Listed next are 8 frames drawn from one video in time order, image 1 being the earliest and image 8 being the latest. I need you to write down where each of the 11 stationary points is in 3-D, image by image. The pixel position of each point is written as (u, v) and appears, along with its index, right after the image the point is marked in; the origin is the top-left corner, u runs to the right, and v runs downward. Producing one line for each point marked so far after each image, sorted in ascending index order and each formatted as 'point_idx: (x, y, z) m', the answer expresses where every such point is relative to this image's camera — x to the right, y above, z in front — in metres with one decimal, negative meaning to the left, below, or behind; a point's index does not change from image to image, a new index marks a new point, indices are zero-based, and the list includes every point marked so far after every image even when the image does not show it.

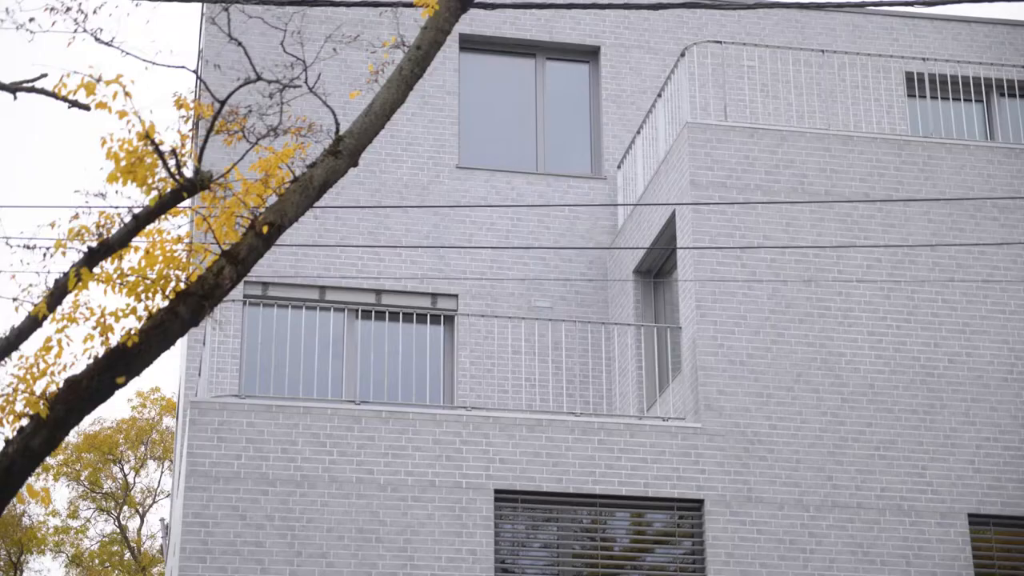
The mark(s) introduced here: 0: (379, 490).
0: (-1.0, -1.6, +12.9) m
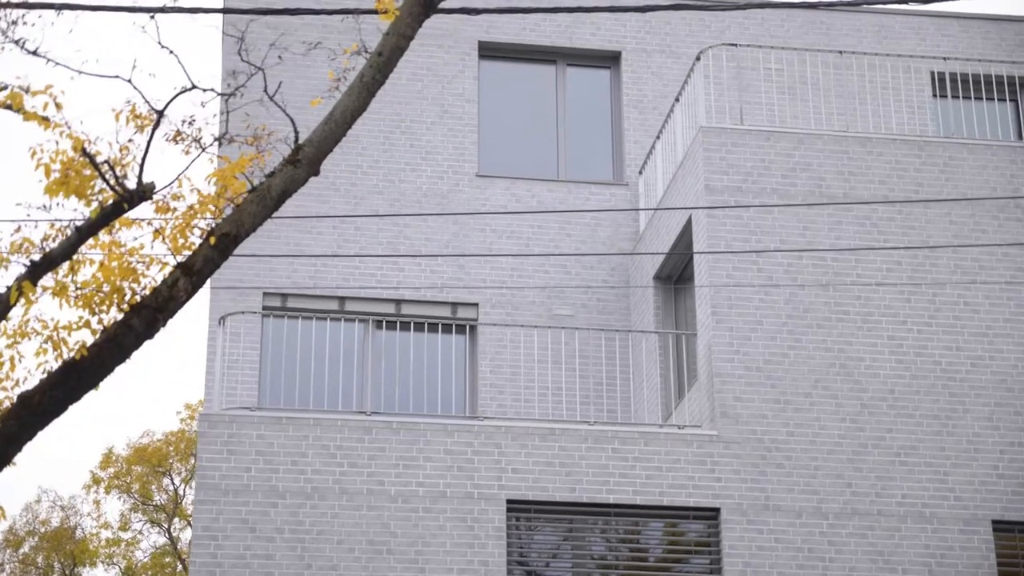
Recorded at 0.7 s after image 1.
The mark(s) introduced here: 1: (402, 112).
0: (-0.9, -1.6, +12.8) m
1: (-1.2, +1.9, +17.8) m
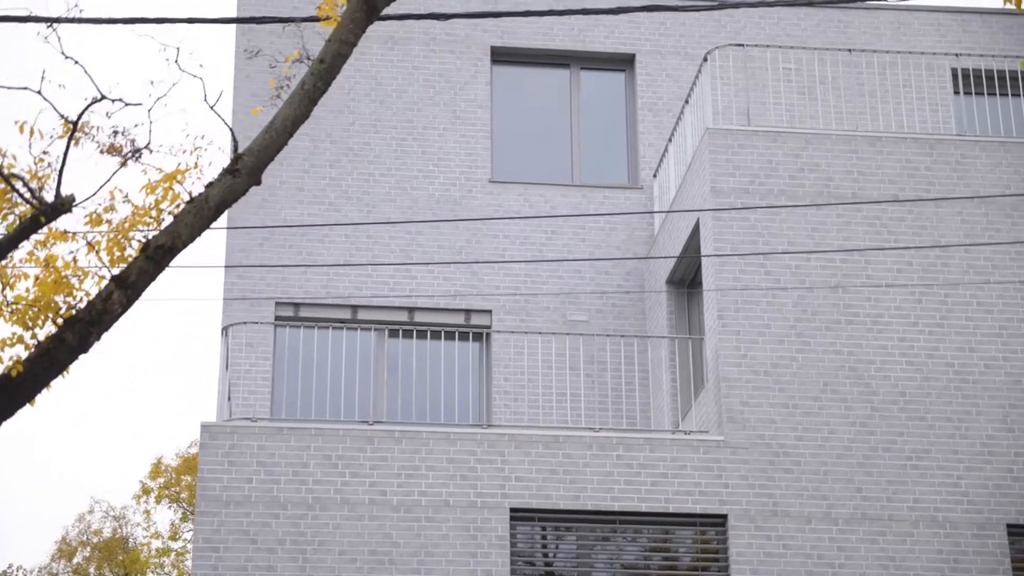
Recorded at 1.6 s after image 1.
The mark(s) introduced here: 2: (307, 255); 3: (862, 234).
0: (-0.9, -1.7, +12.7) m
1: (-1.0, +1.8, +17.8) m
2: (-2.1, +0.3, +17.0) m
3: (+3.0, +0.5, +14.2) m
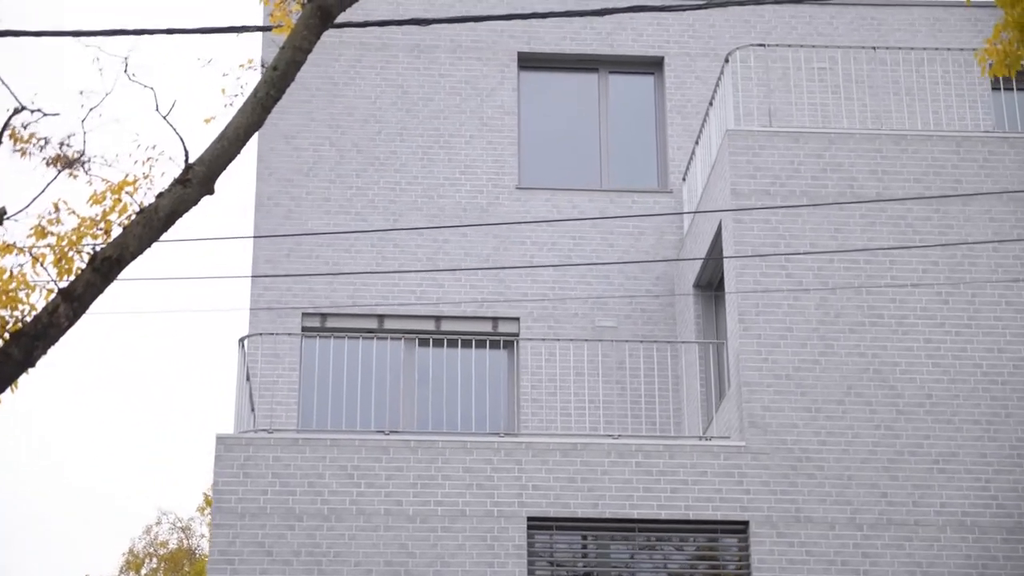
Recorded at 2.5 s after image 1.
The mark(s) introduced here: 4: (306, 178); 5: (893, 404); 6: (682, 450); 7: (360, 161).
0: (-0.8, -1.8, +12.6) m
1: (-0.8, +1.7, +17.7) m
2: (-1.8, +0.2, +17.0) m
3: (+3.1, +0.5, +13.9) m
4: (-2.1, +1.1, +17.3) m
5: (+3.0, -0.9, +13.3) m
6: (+1.3, -1.3, +13.0) m
7: (-1.6, +1.3, +17.4) m
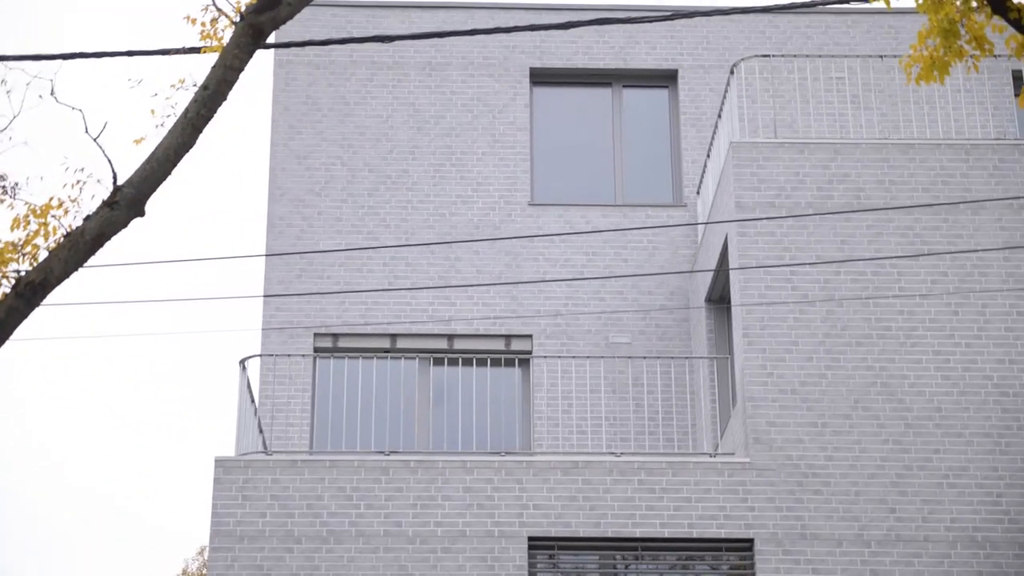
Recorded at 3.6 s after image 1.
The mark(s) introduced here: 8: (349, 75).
0: (-0.8, -1.9, +12.5) m
1: (-0.6, +1.5, +17.6) m
2: (-1.7, 0.0, +16.9) m
3: (+3.1, +0.4, +13.7) m
4: (-2.0, +0.9, +17.3) m
5: (+3.1, -1.0, +13.1) m
6: (+1.3, -1.4, +12.9) m
7: (-1.5, +1.1, +17.4) m
8: (-1.7, +2.3, +17.8) m
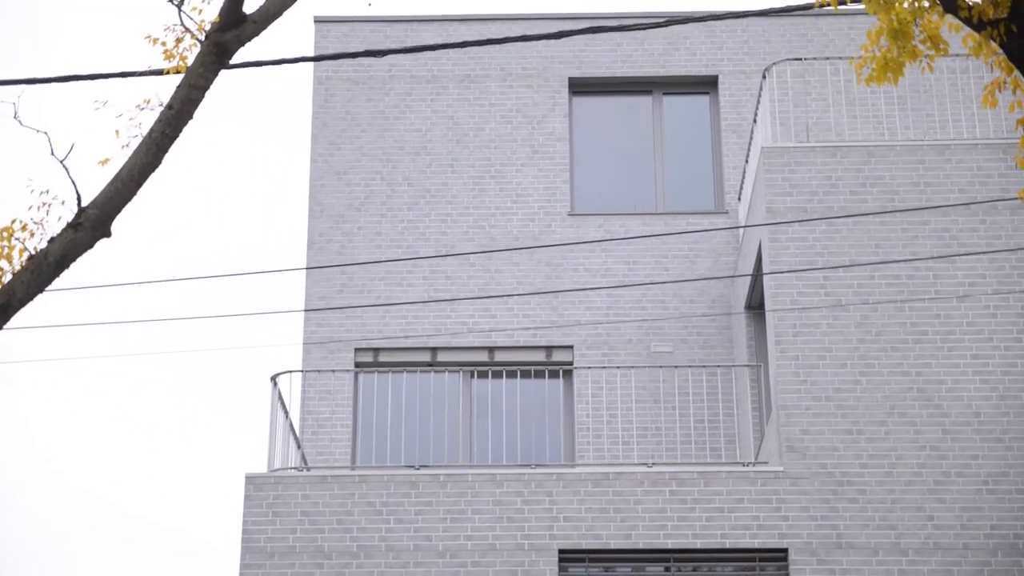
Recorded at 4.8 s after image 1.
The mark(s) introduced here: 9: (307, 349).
0: (-0.6, -2.0, +12.5) m
1: (-0.2, +1.4, +17.6) m
2: (-1.3, -0.1, +16.9) m
3: (+3.4, +0.3, +13.5) m
4: (-1.6, +0.8, +17.3) m
5: (+3.3, -1.0, +12.8) m
6: (+1.6, -1.4, +12.7) m
7: (-1.1, +1.0, +17.4) m
8: (-1.3, +2.1, +17.9) m
9: (-2.0, -0.6, +16.7) m
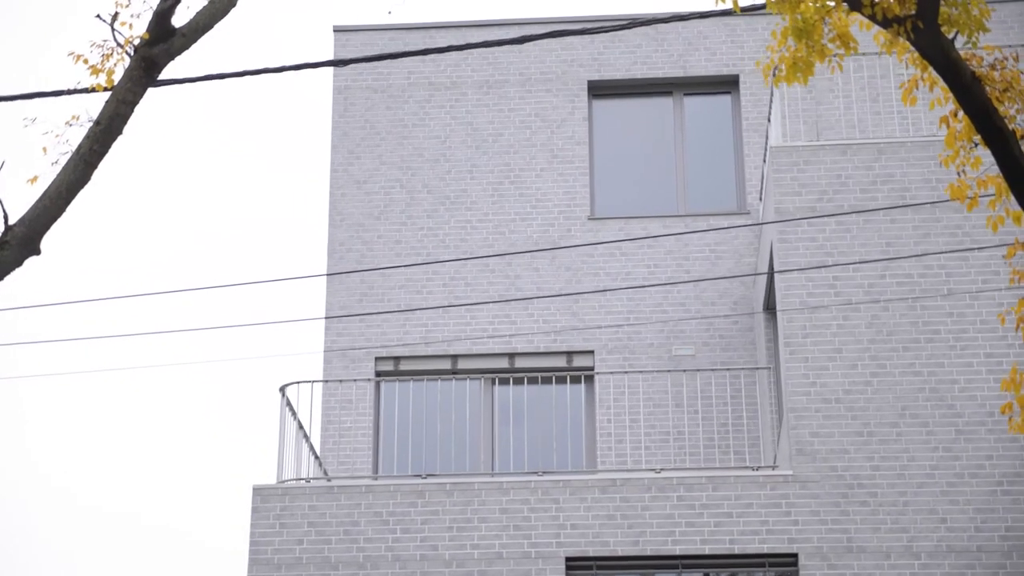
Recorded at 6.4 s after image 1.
0: (-0.5, -2.1, +12.4) m
1: (0.0, +1.3, +17.5) m
2: (-1.1, -0.2, +16.9) m
3: (+3.4, +0.3, +13.2) m
4: (-1.4, +0.7, +17.3) m
5: (+3.3, -1.0, +12.6) m
6: (+1.6, -1.5, +12.6) m
7: (-0.9, +0.9, +17.4) m
8: (-1.1, +2.0, +17.8) m
9: (-1.8, -0.7, +16.7) m
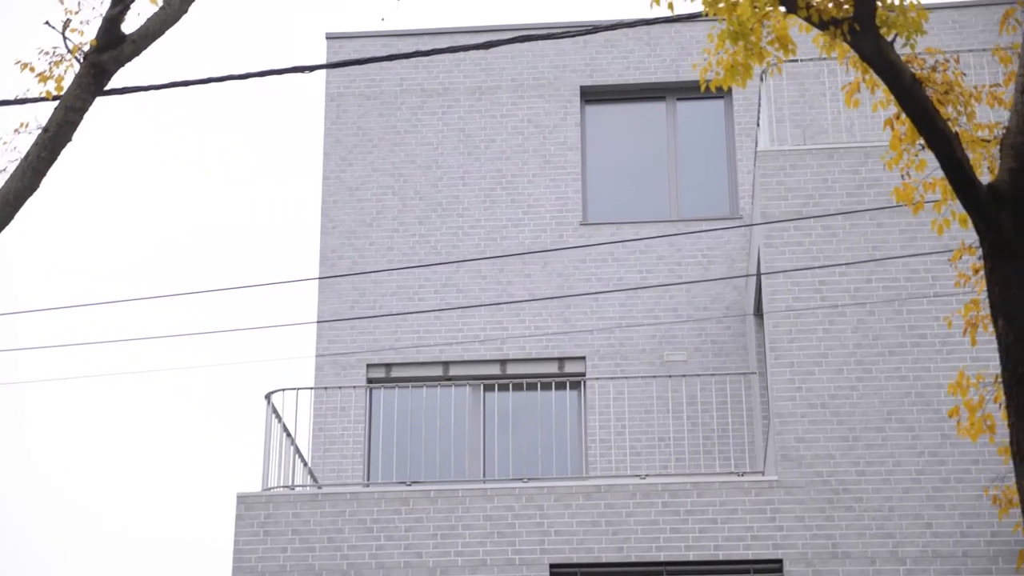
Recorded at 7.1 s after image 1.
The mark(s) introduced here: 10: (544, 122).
0: (-0.6, -2.1, +12.4) m
1: (-0.1, +1.3, +17.5) m
2: (-1.2, -0.3, +16.9) m
3: (+3.3, +0.3, +13.2) m
4: (-1.5, +0.6, +17.3) m
5: (+3.2, -1.1, +12.6) m
6: (+1.5, -1.5, +12.5) m
7: (-0.9, +0.8, +17.4) m
8: (-1.2, +2.0, +17.8) m
9: (-1.9, -0.8, +16.7) m
10: (+0.3, +1.8, +17.6) m
